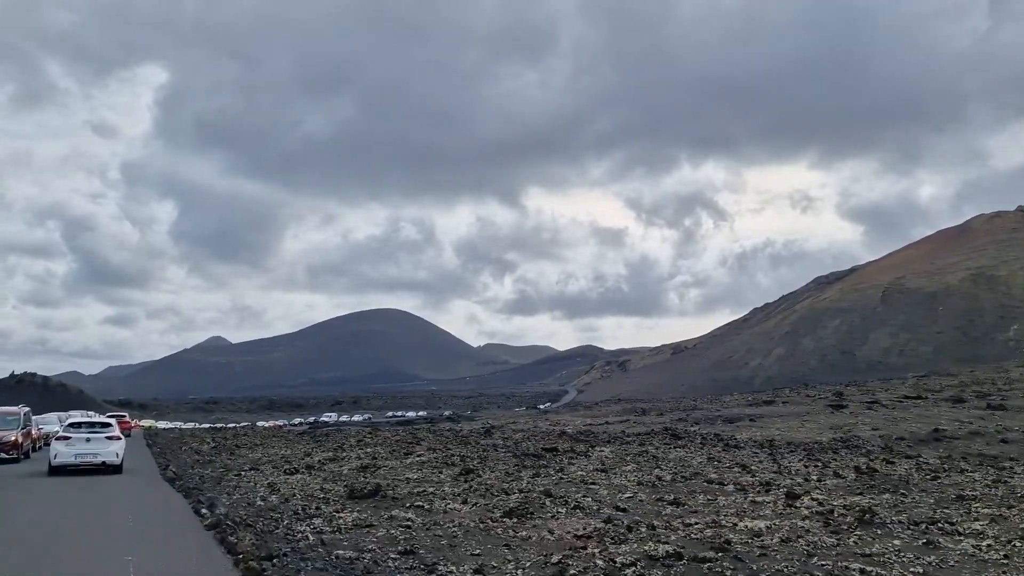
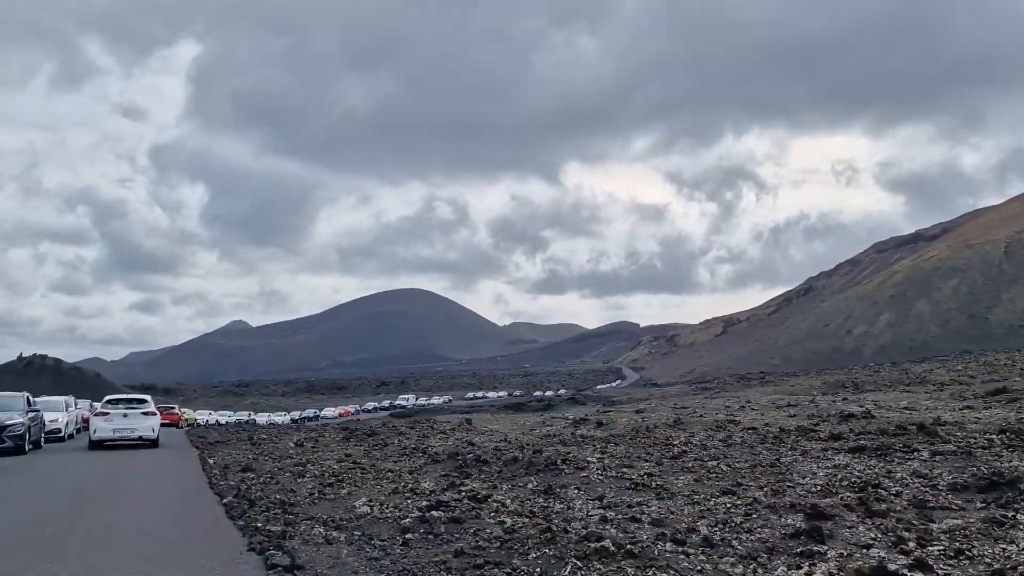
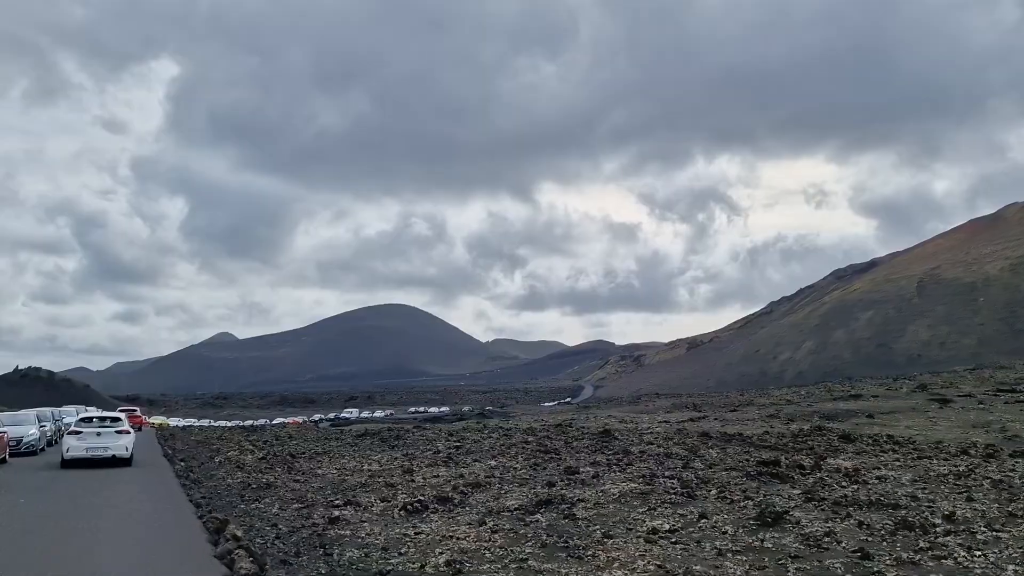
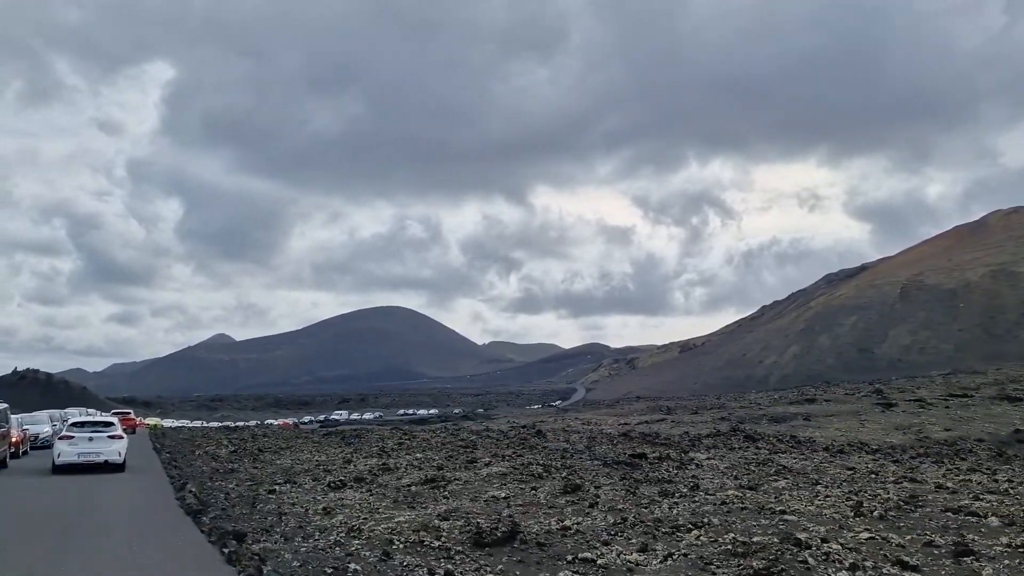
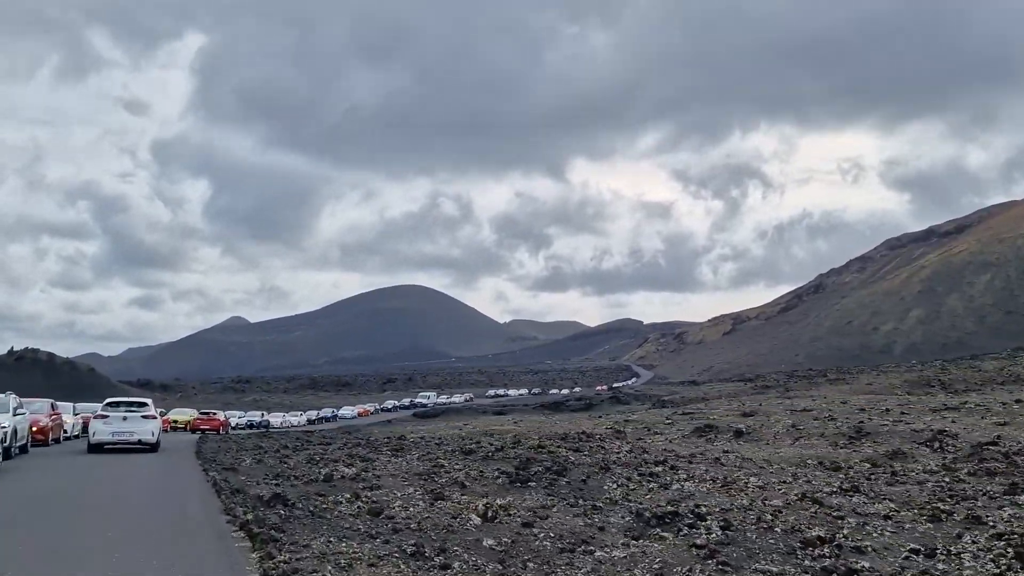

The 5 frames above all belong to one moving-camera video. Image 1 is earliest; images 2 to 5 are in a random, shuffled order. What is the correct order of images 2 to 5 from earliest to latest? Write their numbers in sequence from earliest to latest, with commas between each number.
4, 3, 2, 5
